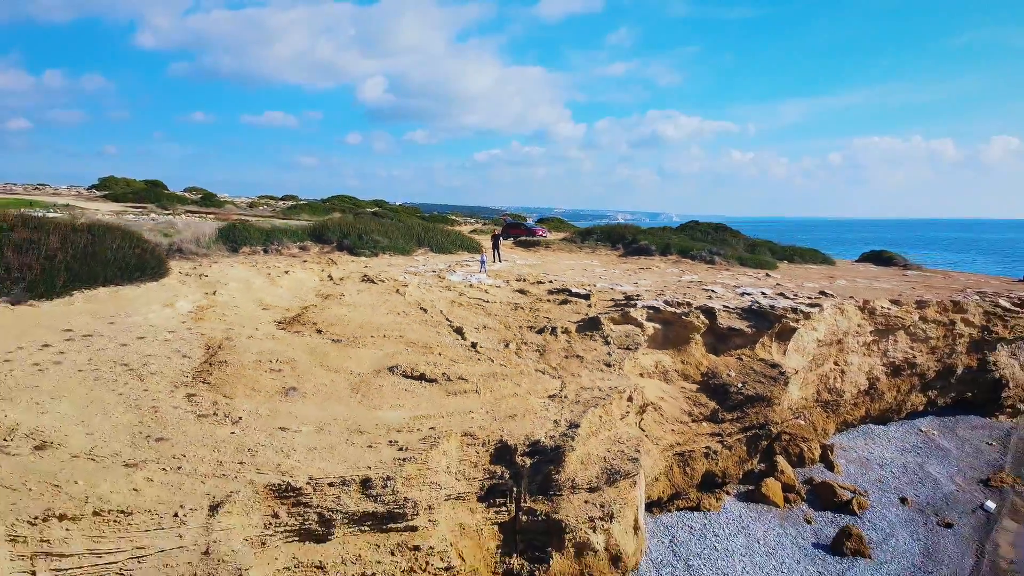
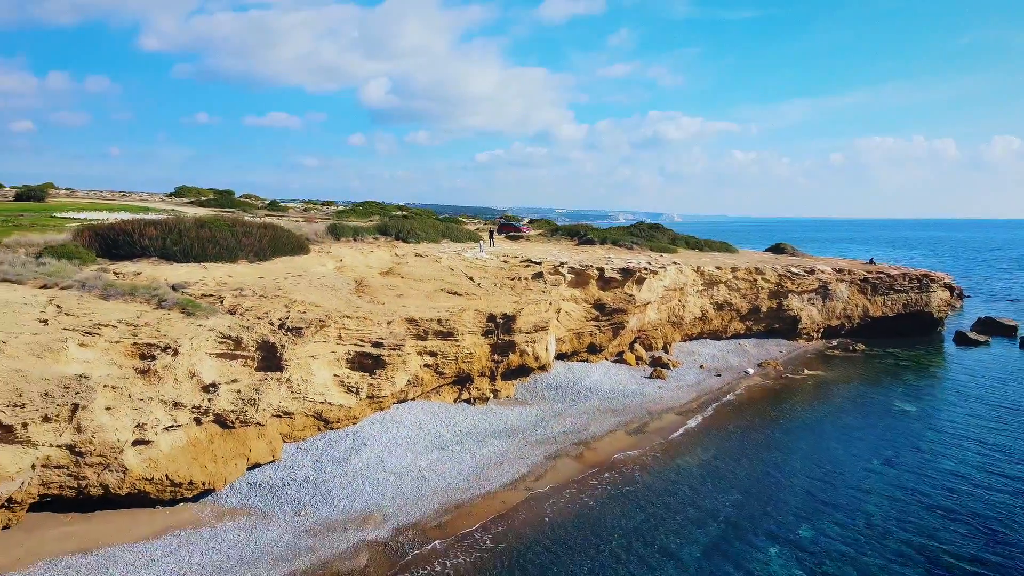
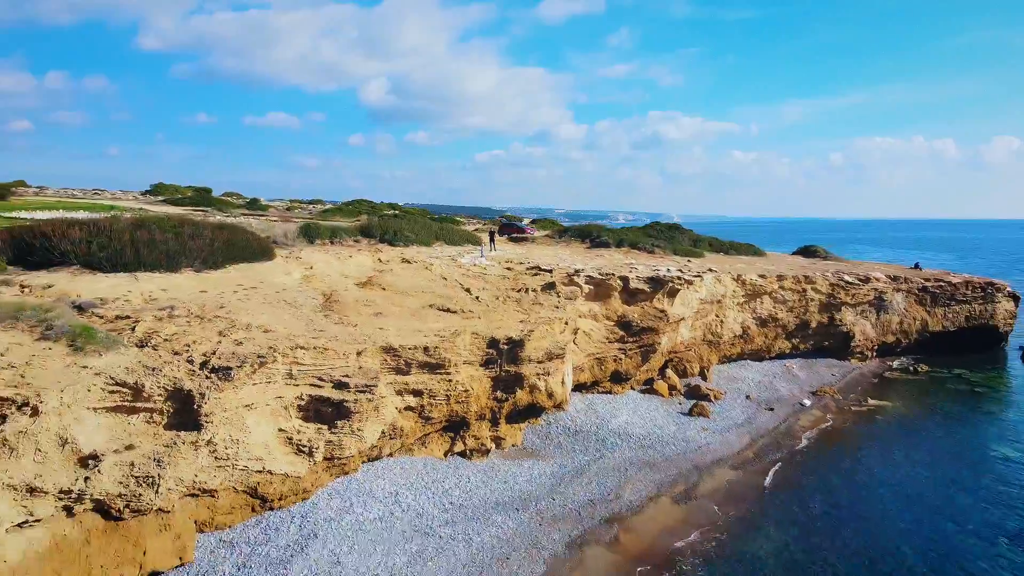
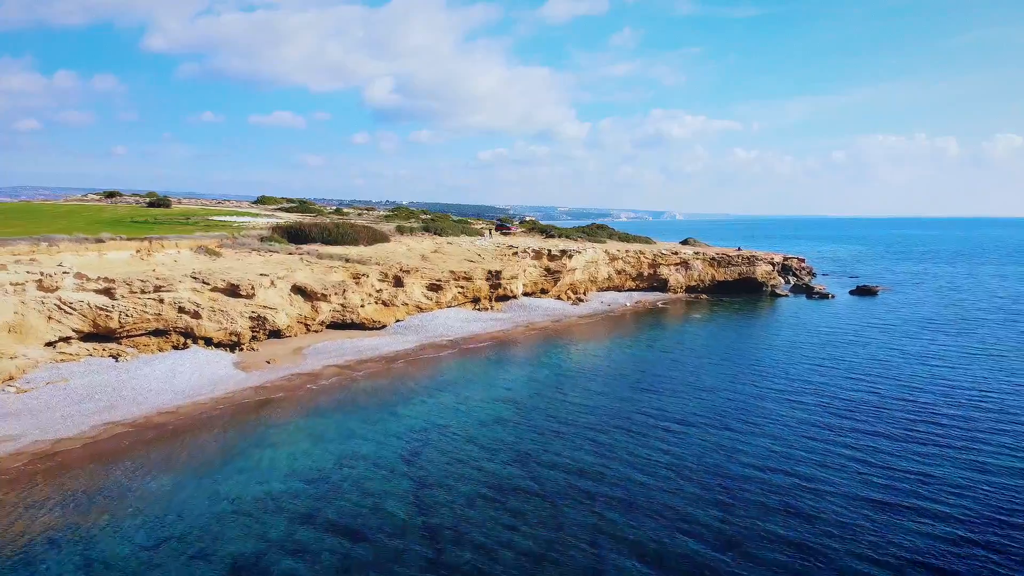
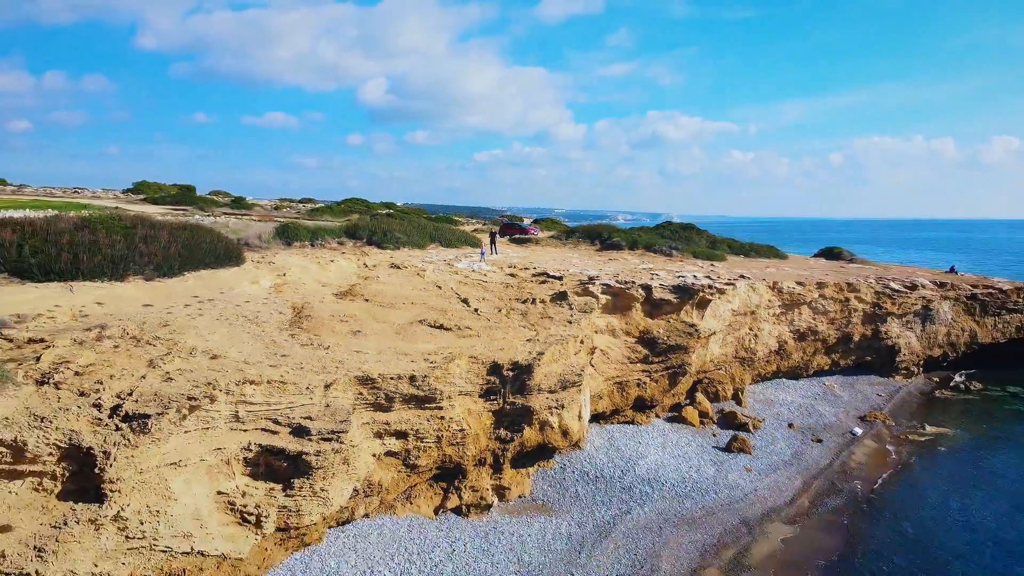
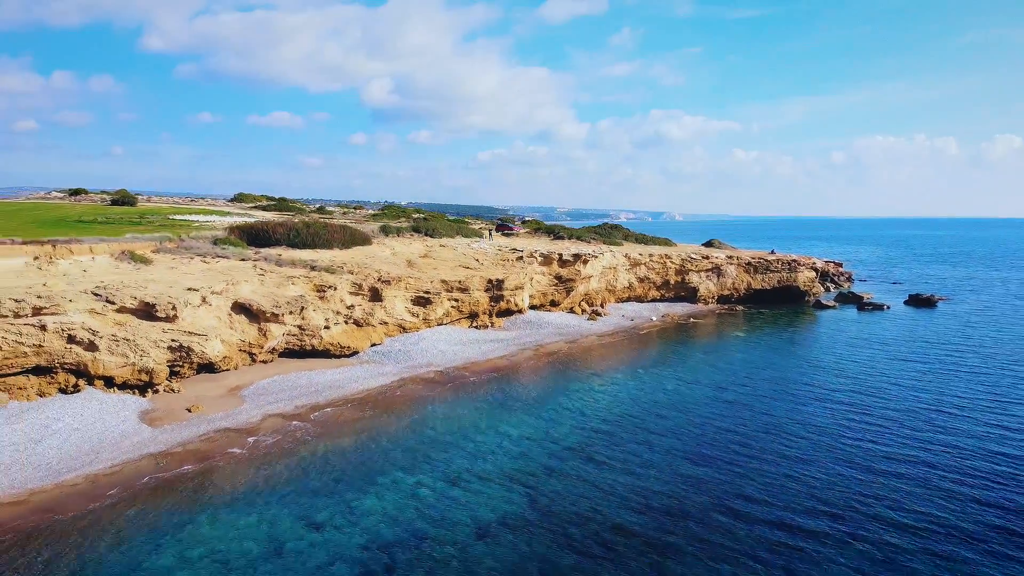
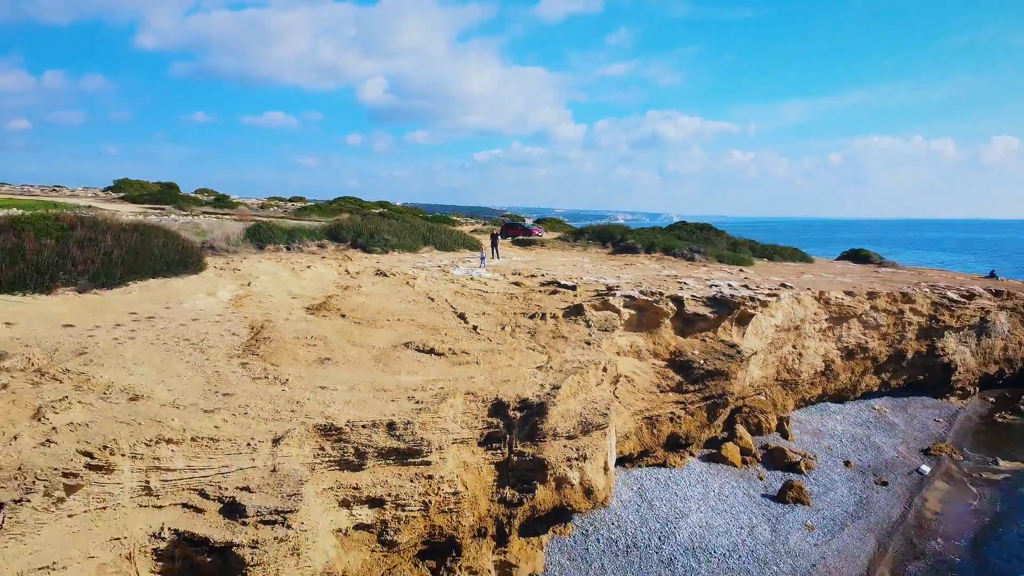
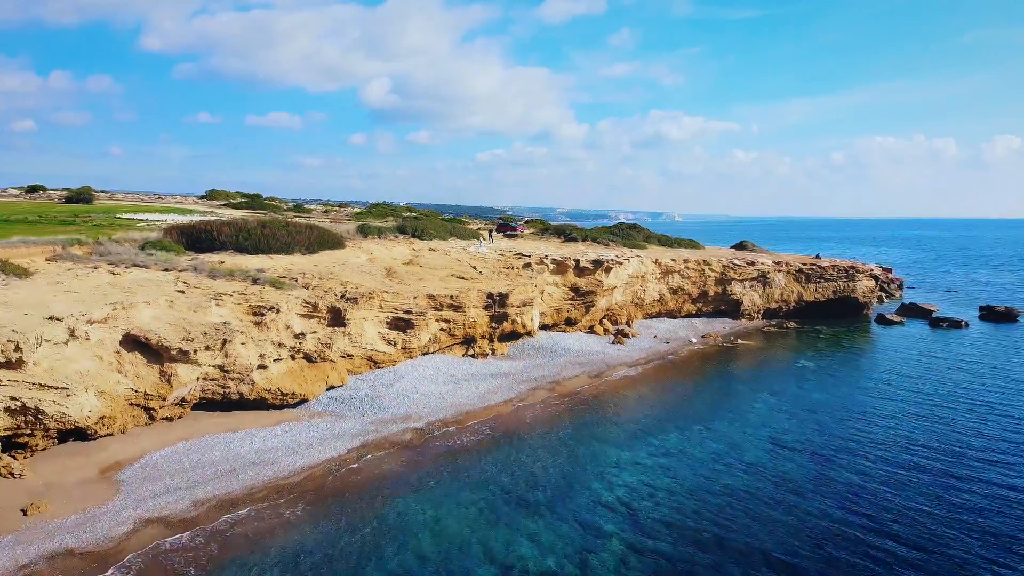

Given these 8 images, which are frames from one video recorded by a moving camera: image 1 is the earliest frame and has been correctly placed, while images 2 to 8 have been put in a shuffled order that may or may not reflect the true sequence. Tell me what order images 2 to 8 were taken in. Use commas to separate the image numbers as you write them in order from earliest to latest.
7, 5, 3, 2, 8, 6, 4
